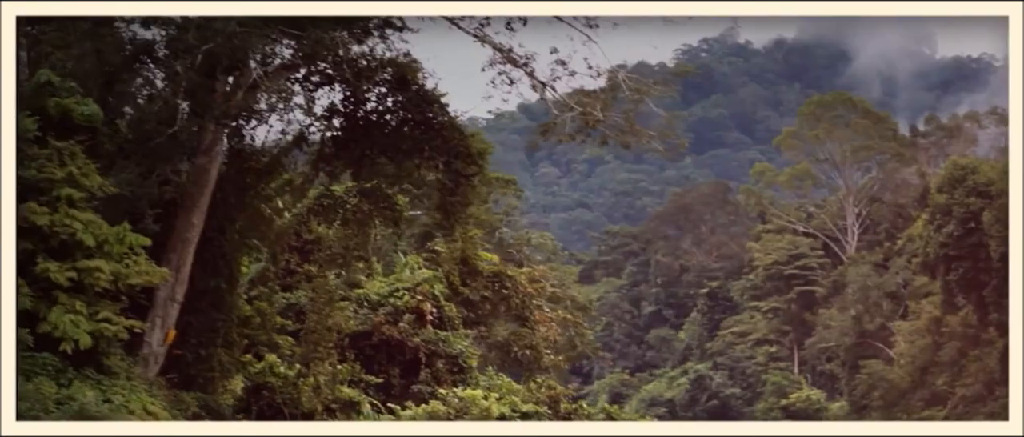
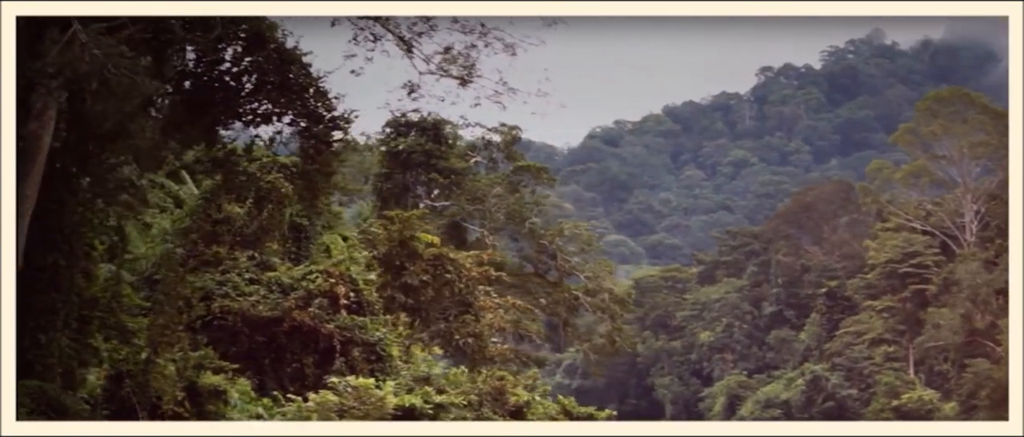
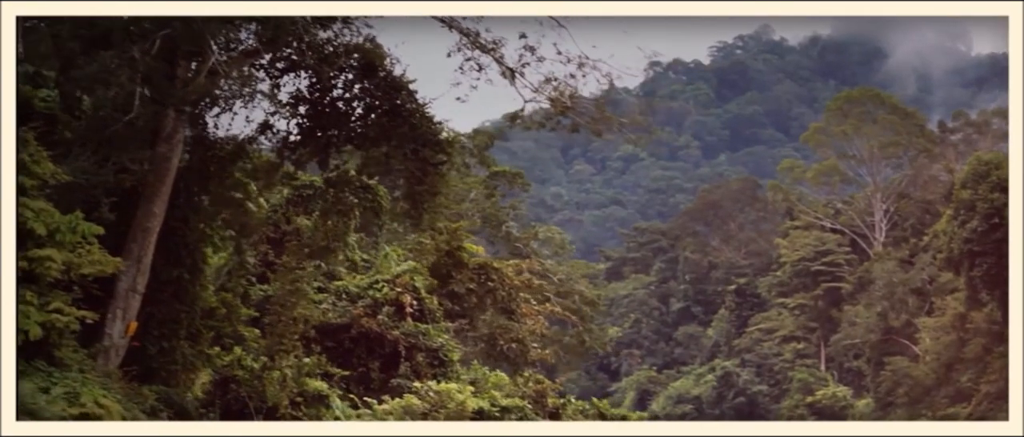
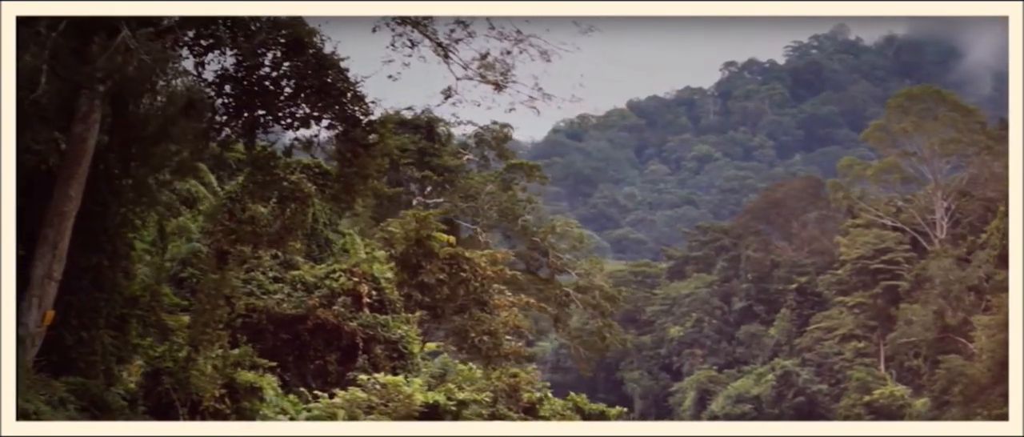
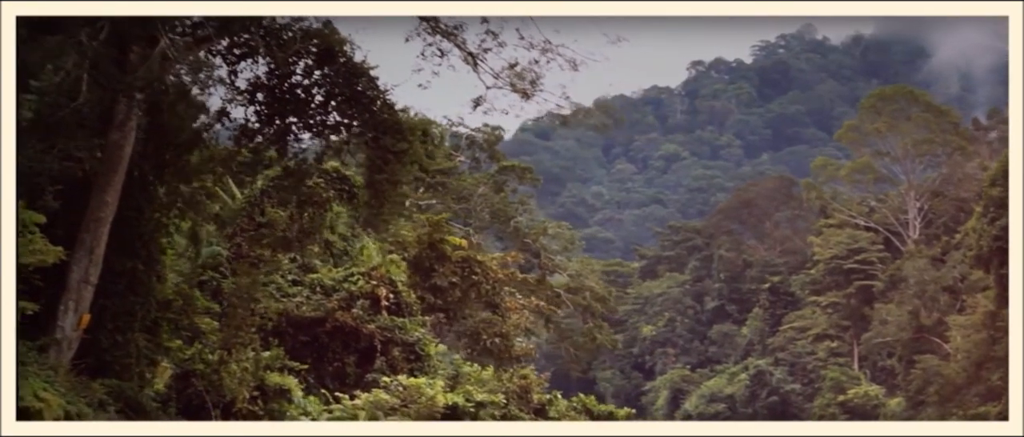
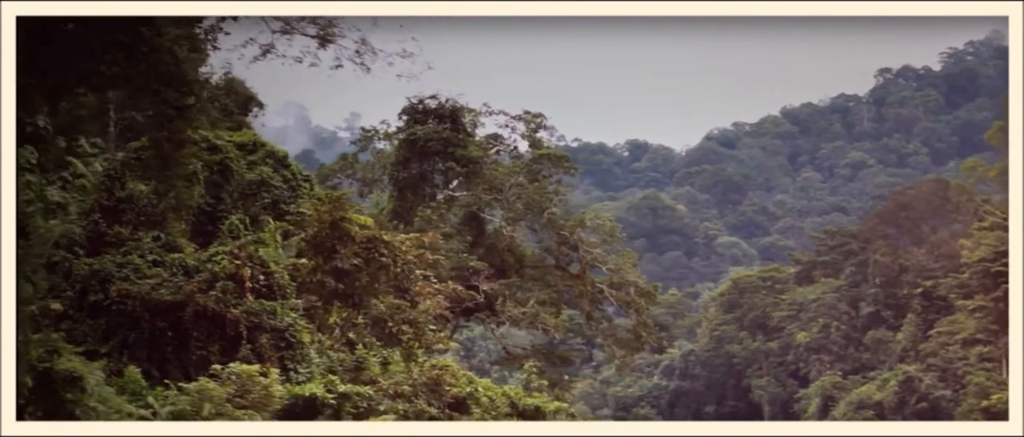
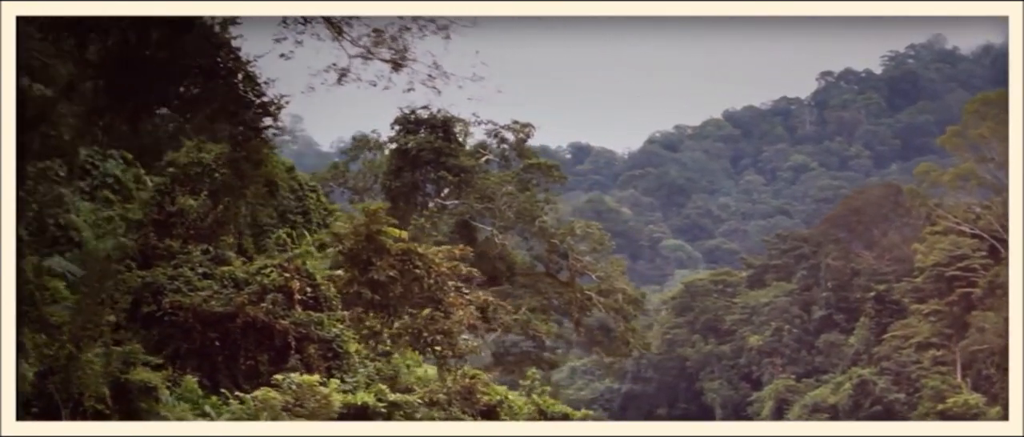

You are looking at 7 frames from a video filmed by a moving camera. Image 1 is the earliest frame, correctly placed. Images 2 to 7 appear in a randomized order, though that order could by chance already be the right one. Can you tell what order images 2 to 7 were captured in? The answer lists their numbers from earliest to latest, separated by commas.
3, 5, 4, 2, 7, 6
